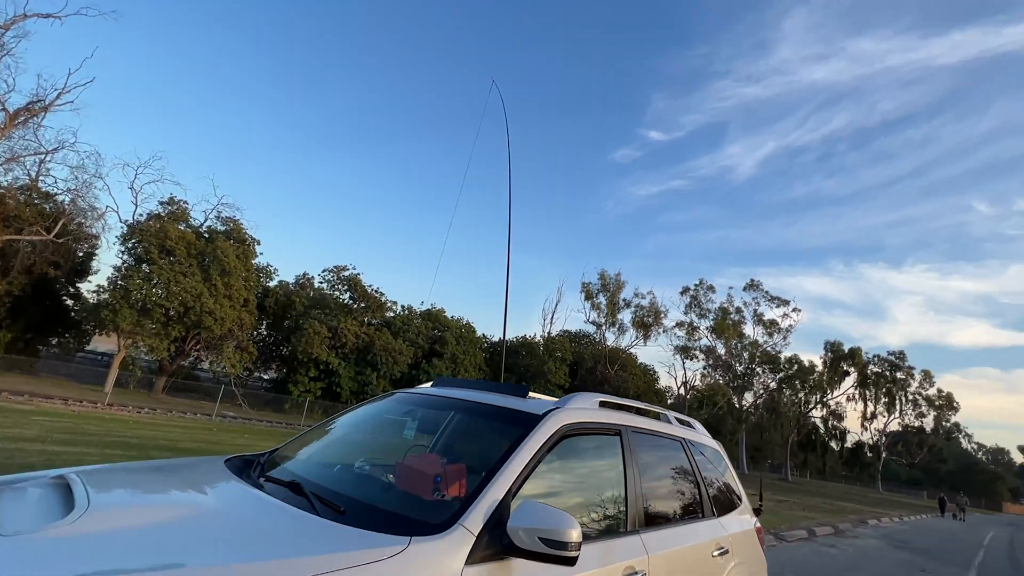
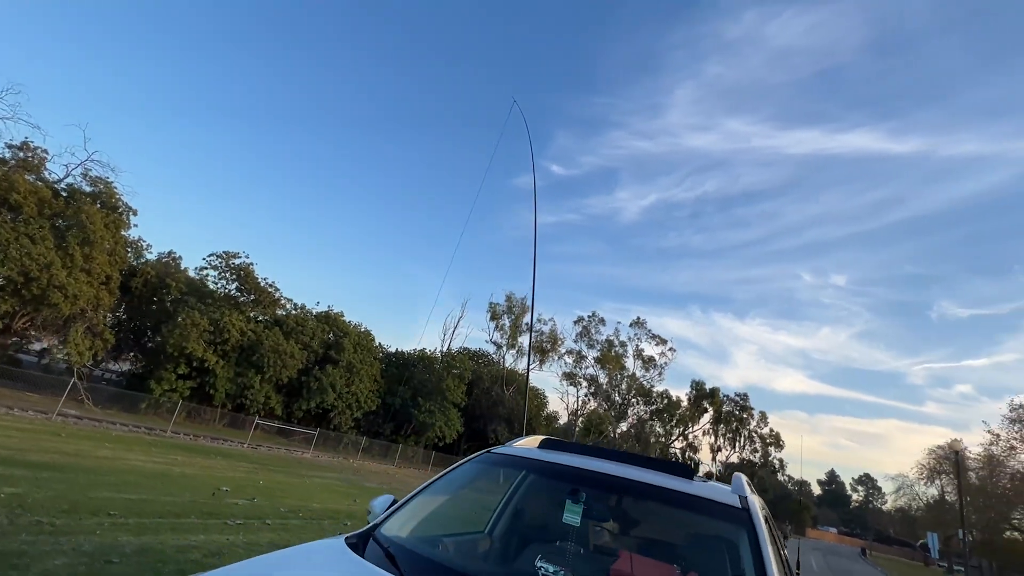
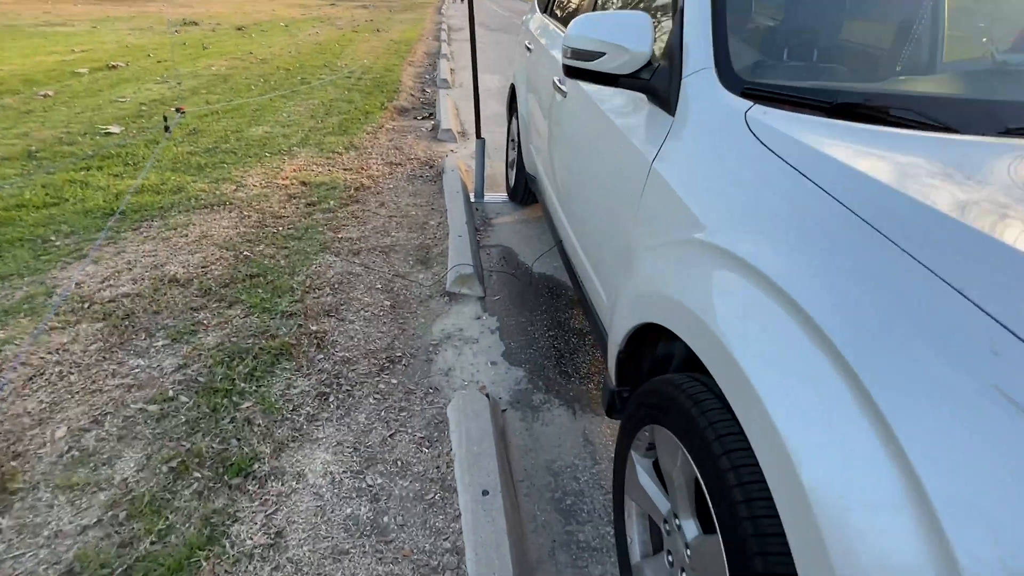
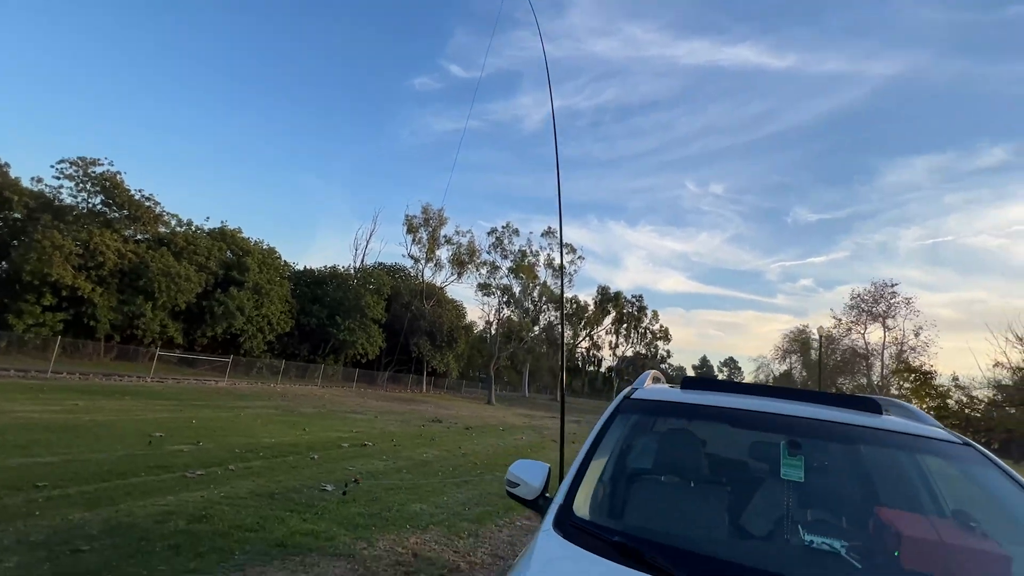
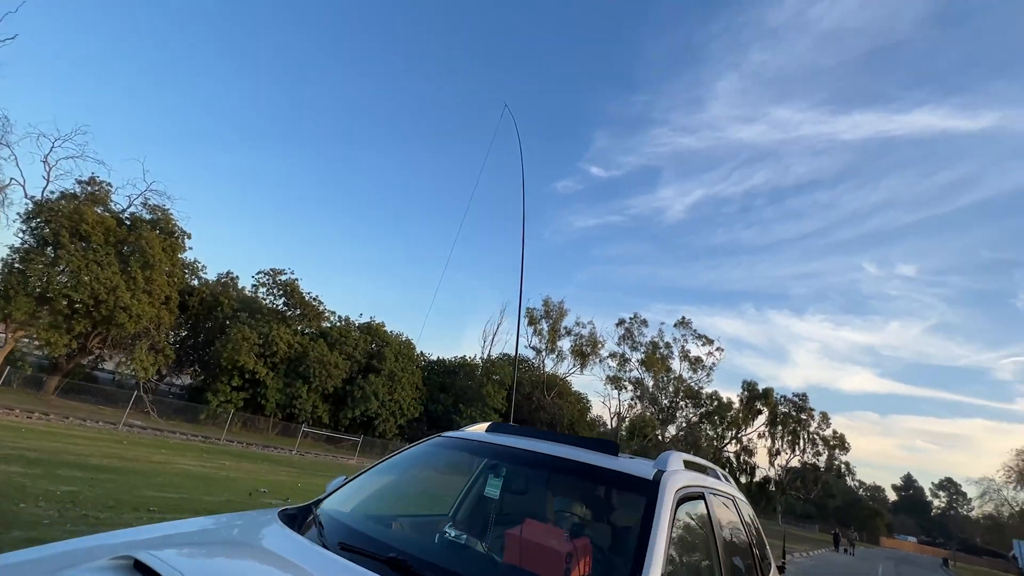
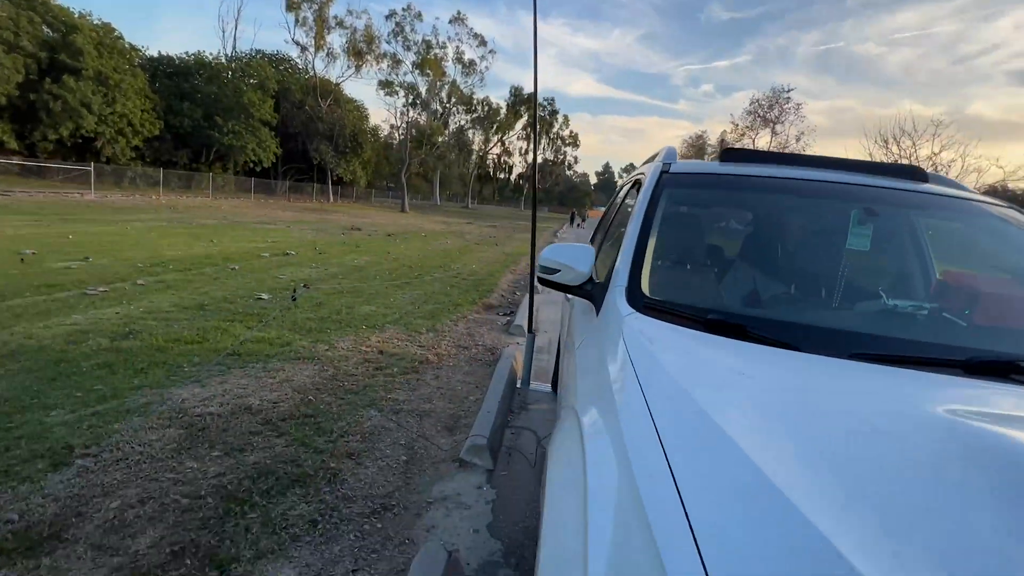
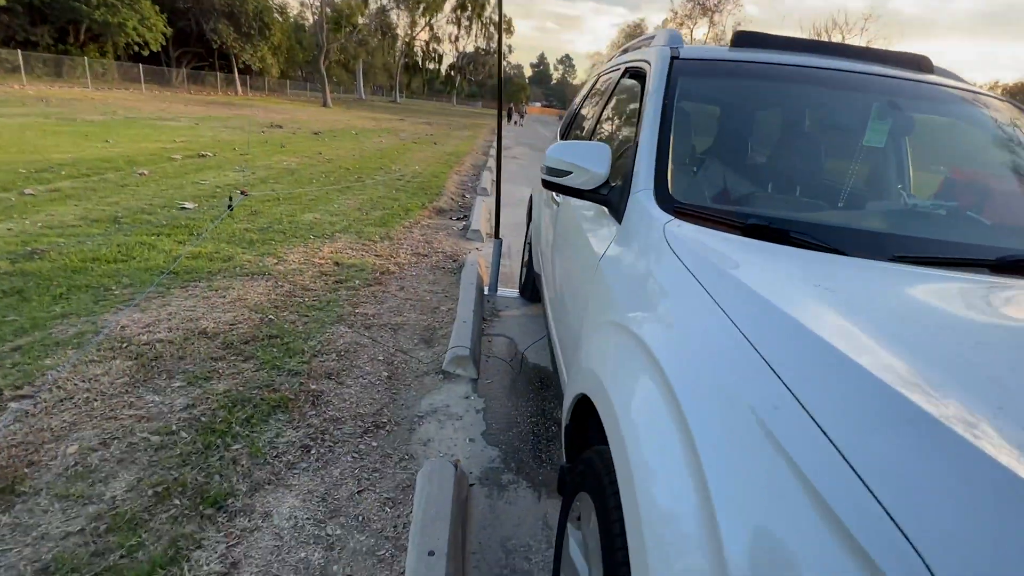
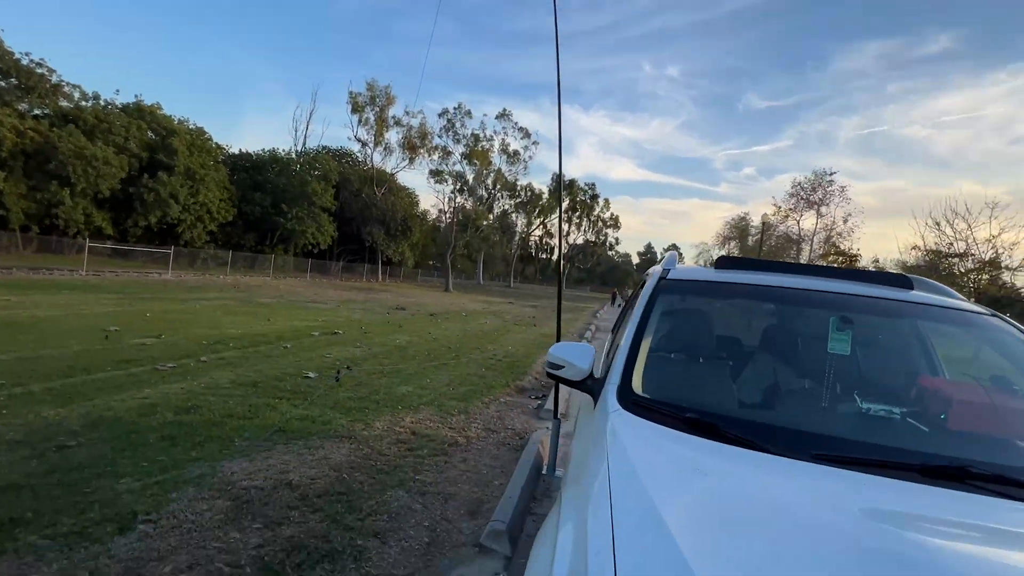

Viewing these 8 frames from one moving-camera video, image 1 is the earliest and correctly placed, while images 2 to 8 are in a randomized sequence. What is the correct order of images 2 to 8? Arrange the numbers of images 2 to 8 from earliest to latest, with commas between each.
5, 2, 4, 8, 6, 7, 3
